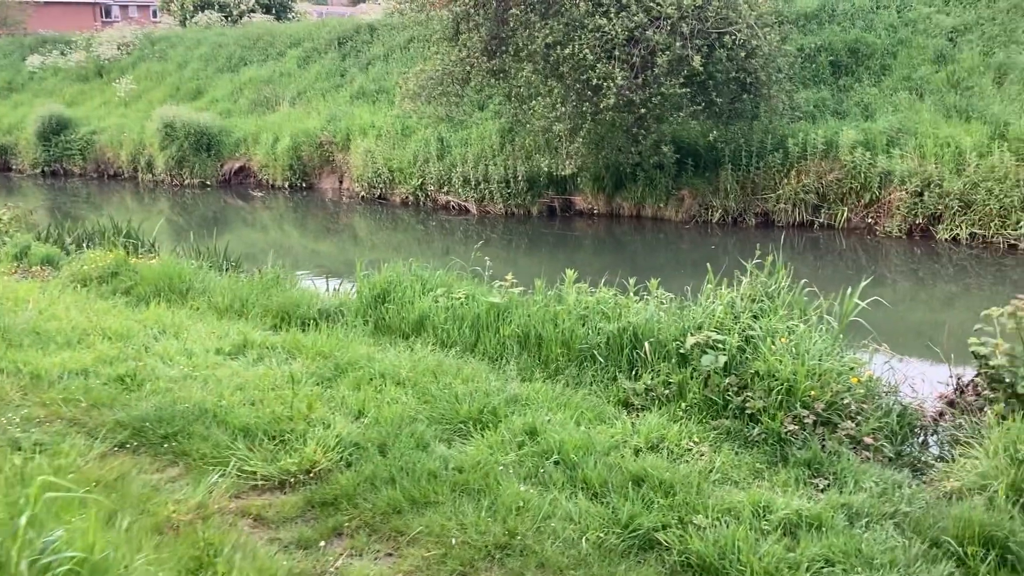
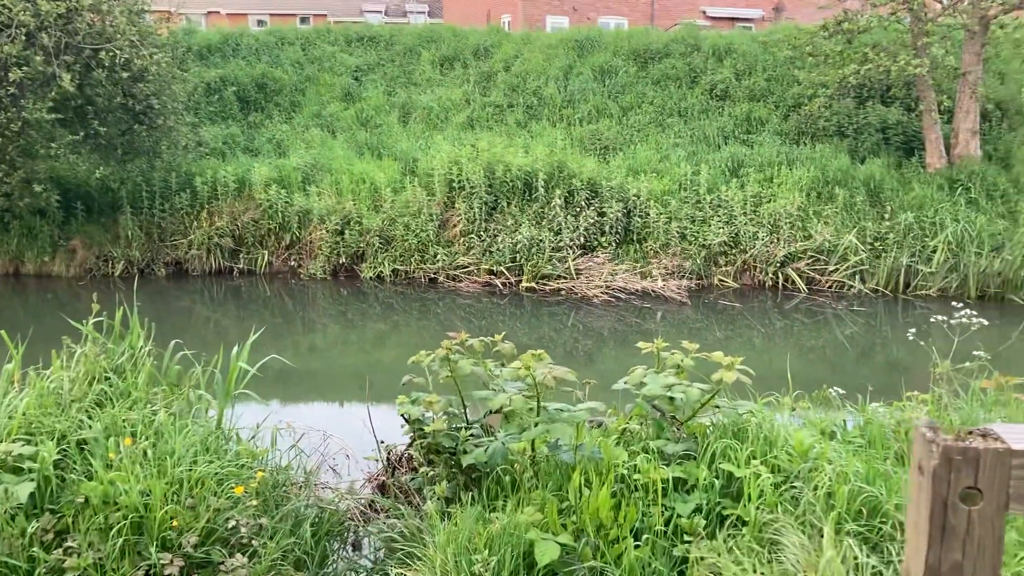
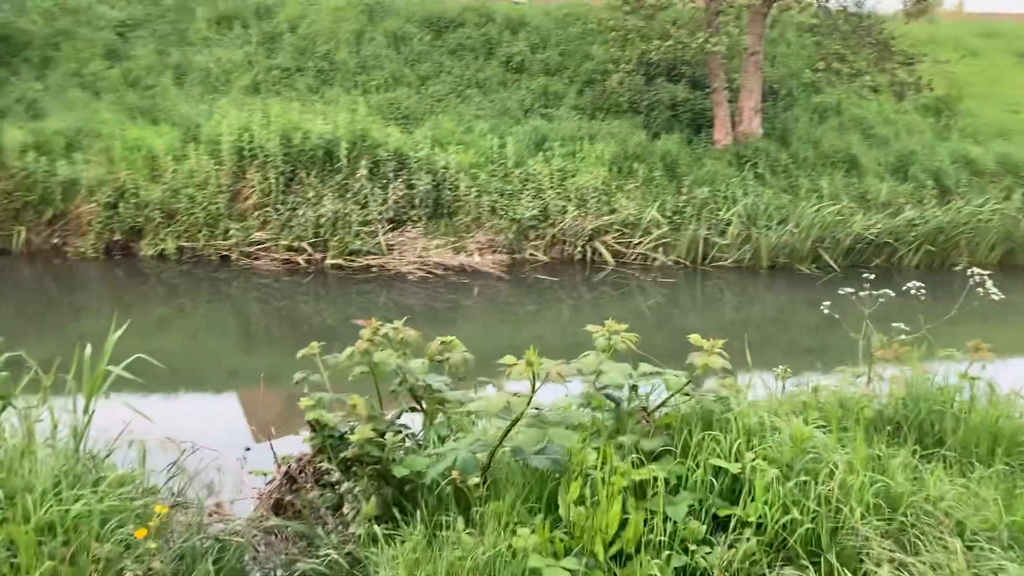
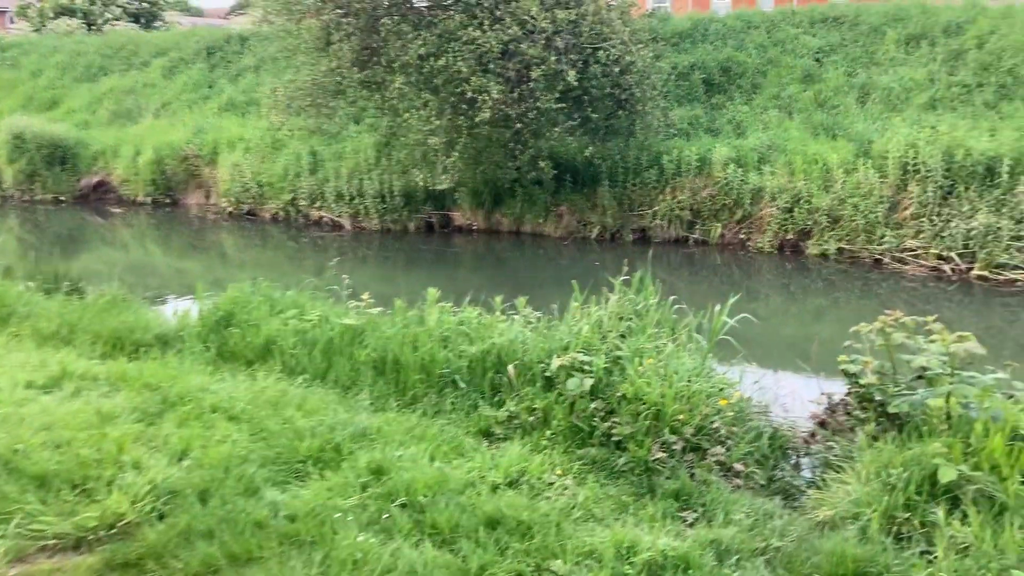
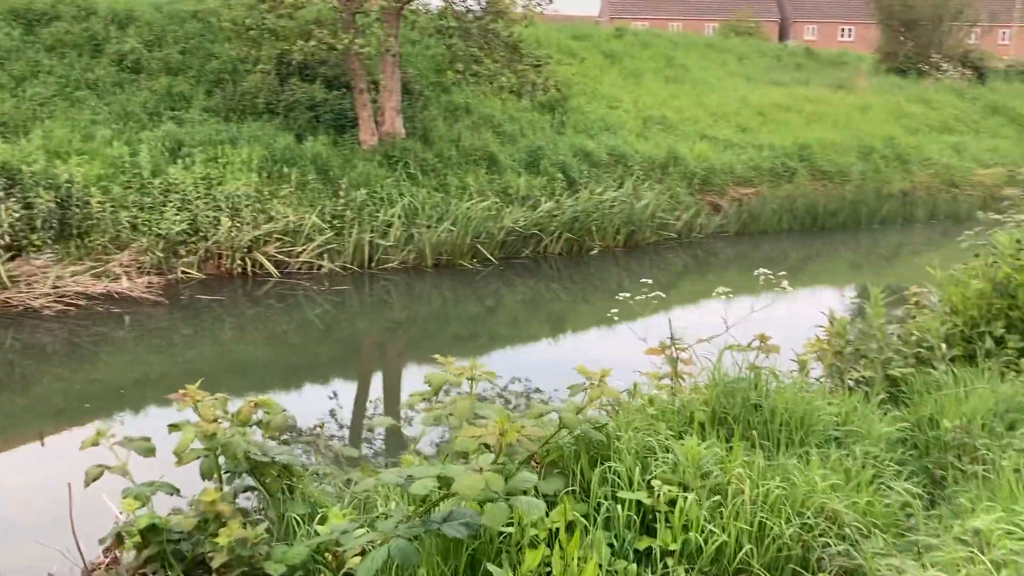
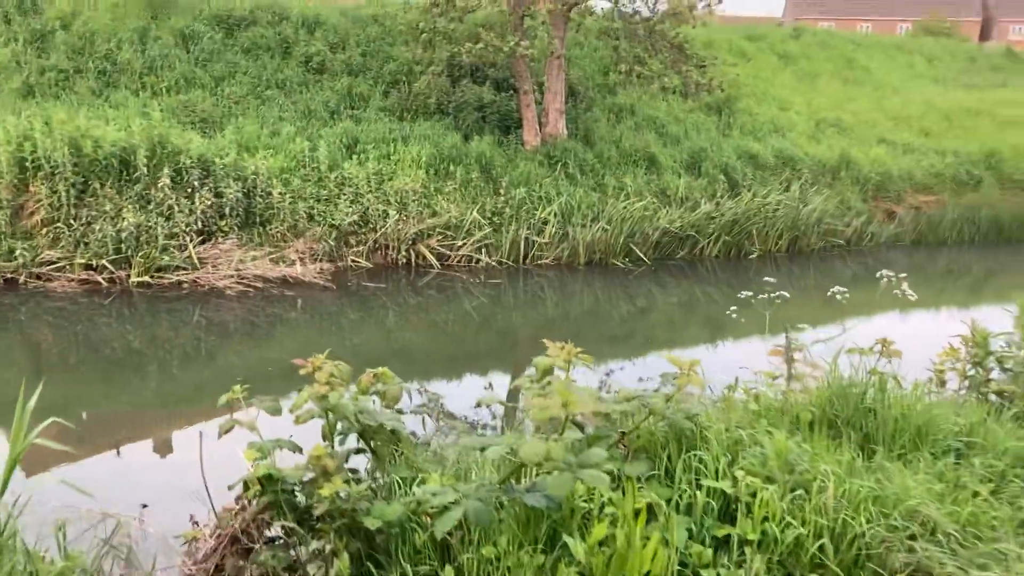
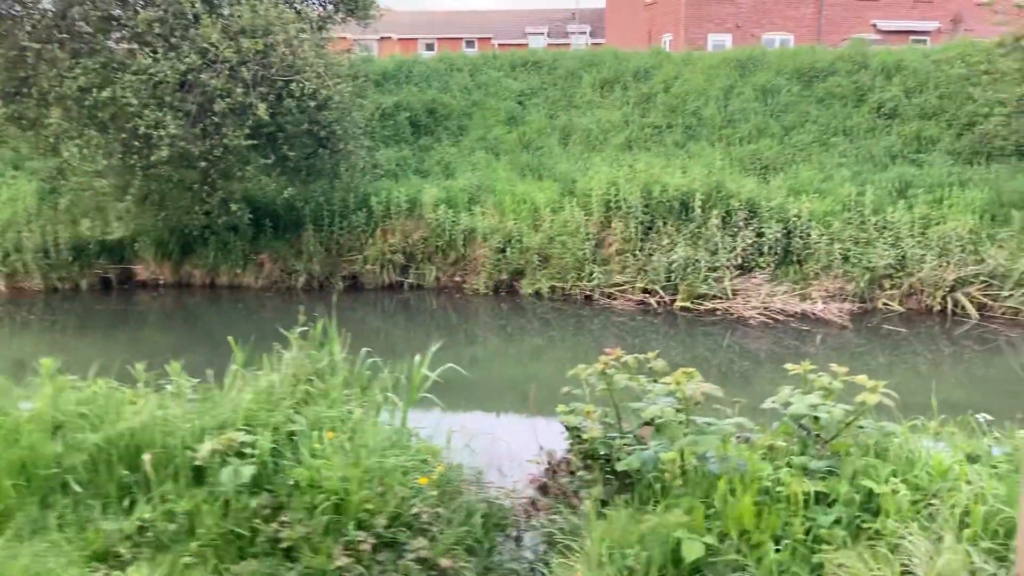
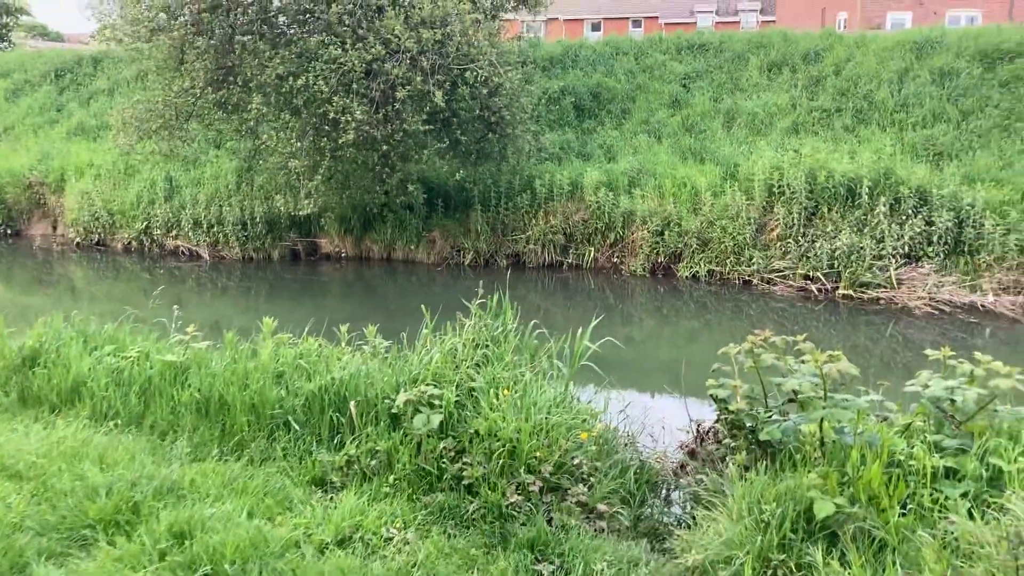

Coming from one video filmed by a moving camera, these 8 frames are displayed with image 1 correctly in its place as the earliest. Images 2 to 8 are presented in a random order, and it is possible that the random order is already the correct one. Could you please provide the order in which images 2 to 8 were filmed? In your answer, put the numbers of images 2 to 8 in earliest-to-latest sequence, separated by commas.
4, 8, 7, 2, 3, 6, 5
